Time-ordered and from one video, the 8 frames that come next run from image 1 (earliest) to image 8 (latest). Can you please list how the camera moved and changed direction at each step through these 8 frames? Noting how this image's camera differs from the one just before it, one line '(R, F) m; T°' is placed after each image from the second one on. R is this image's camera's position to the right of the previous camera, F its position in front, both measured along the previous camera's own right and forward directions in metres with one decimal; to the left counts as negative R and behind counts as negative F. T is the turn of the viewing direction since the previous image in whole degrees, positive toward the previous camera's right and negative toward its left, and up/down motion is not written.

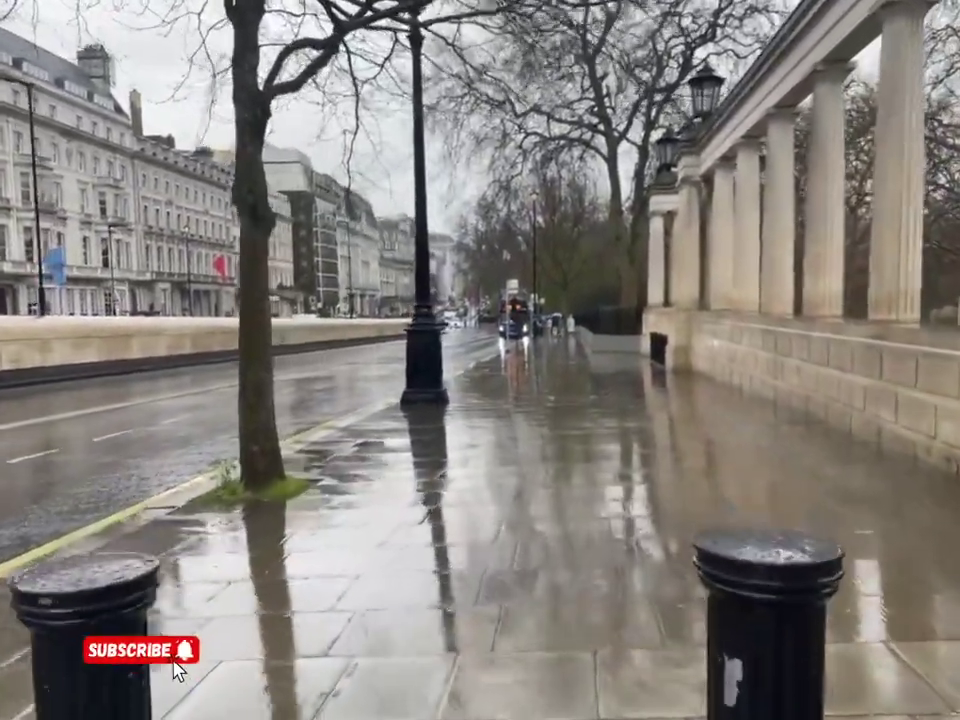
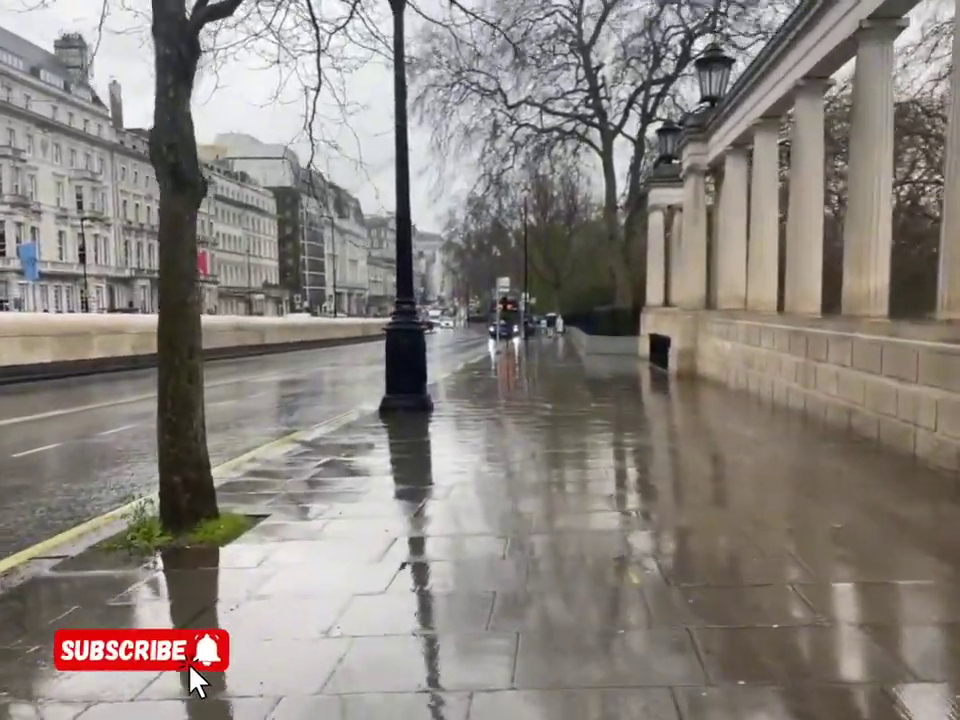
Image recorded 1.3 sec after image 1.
(0.0, +1.7) m; +1°
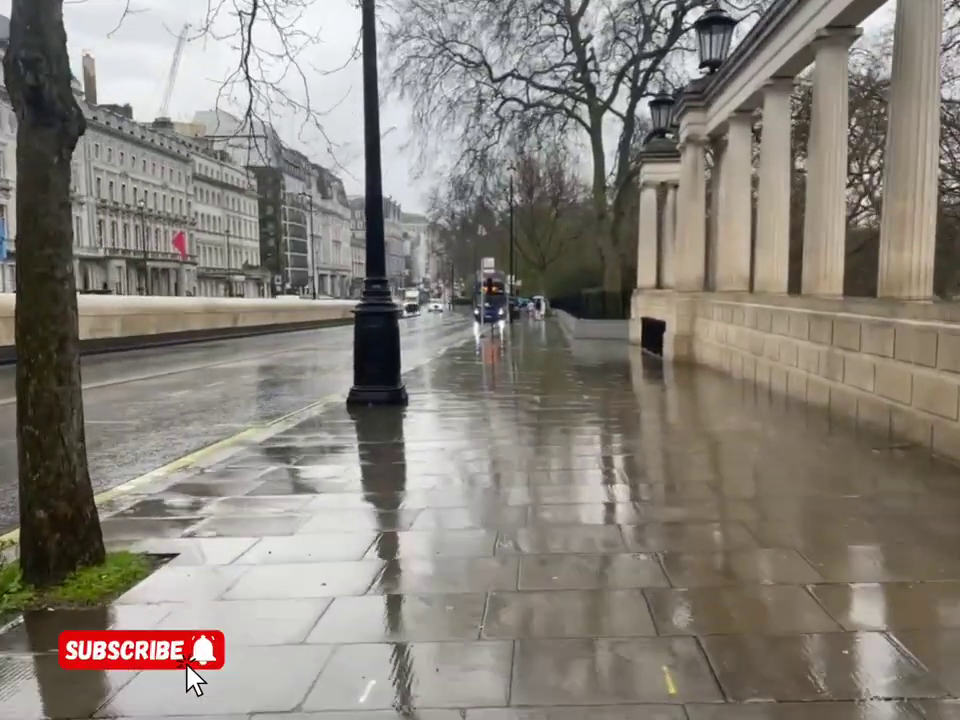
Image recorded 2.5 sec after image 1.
(+0.1, +1.5) m; +1°
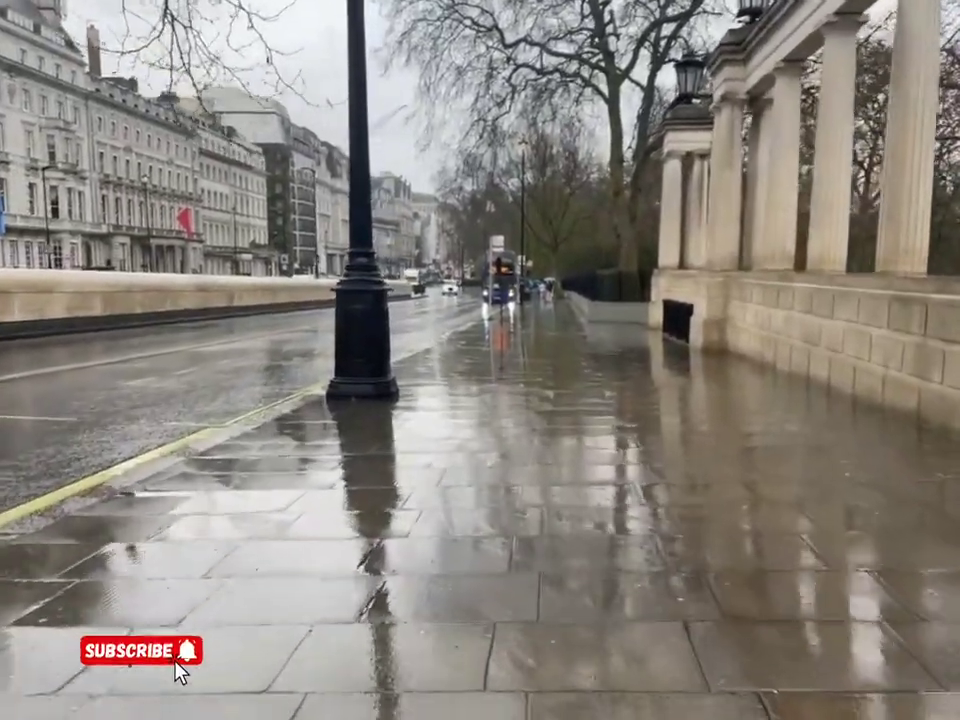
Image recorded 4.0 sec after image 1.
(+0.1, +1.9) m; -1°
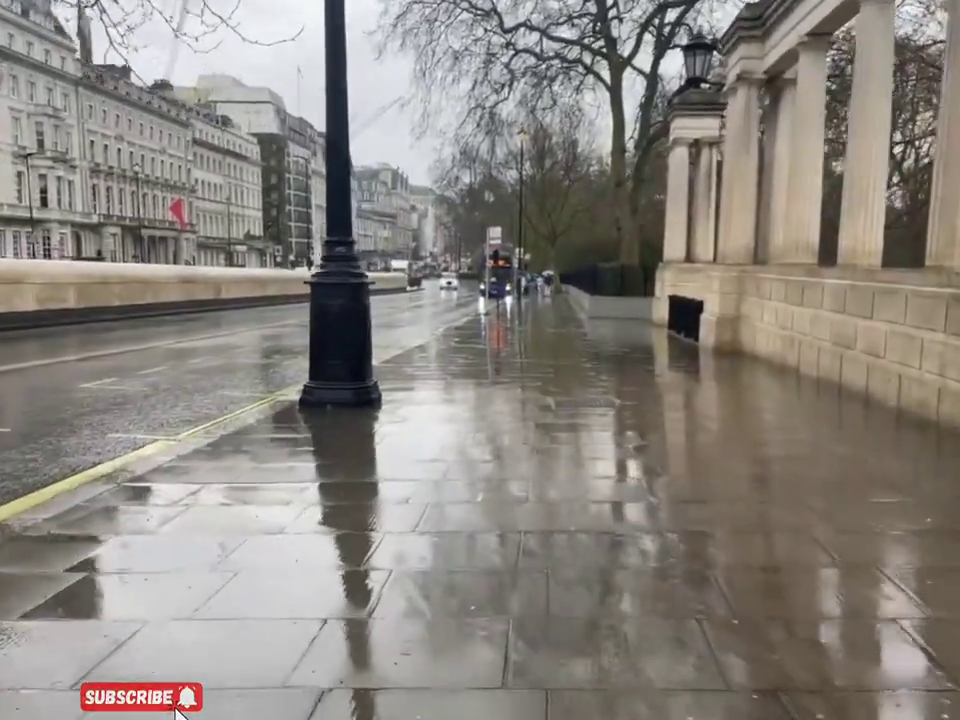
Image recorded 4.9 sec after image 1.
(0.0, +1.2) m; 0°
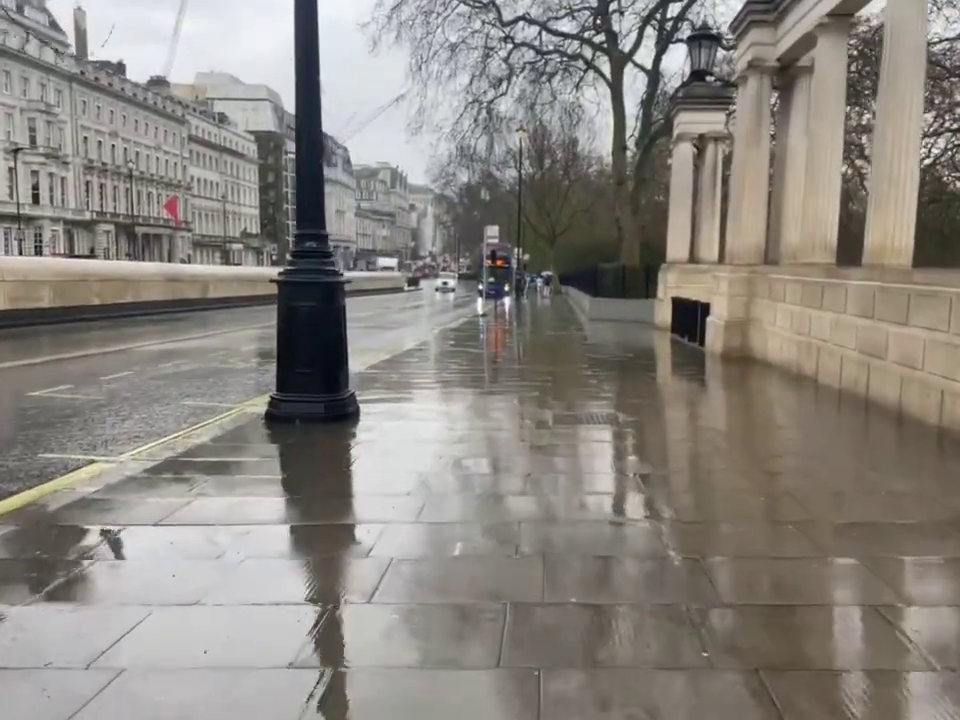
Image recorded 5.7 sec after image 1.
(+0.1, +1.0) m; 0°
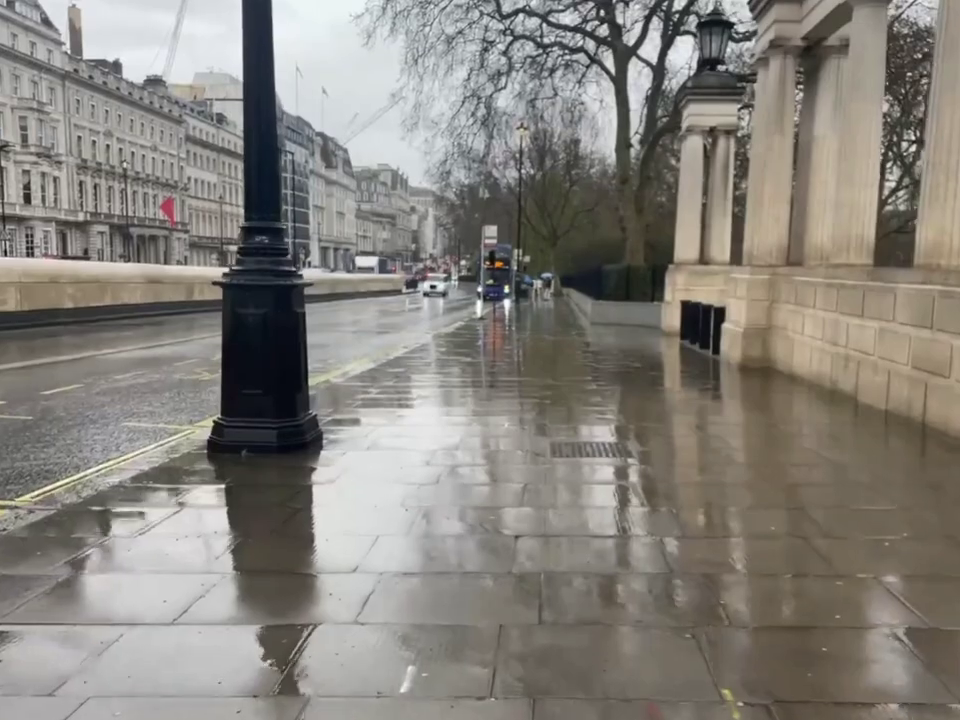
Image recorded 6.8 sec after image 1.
(+0.2, +1.4) m; 0°
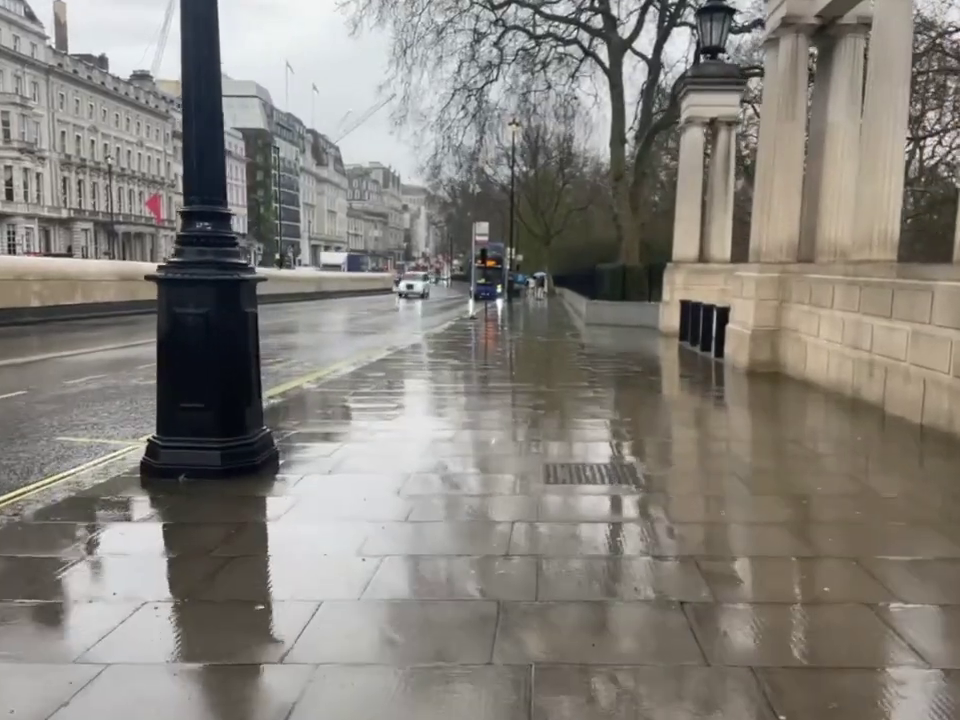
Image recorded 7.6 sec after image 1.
(+0.1, +1.0) m; +1°
